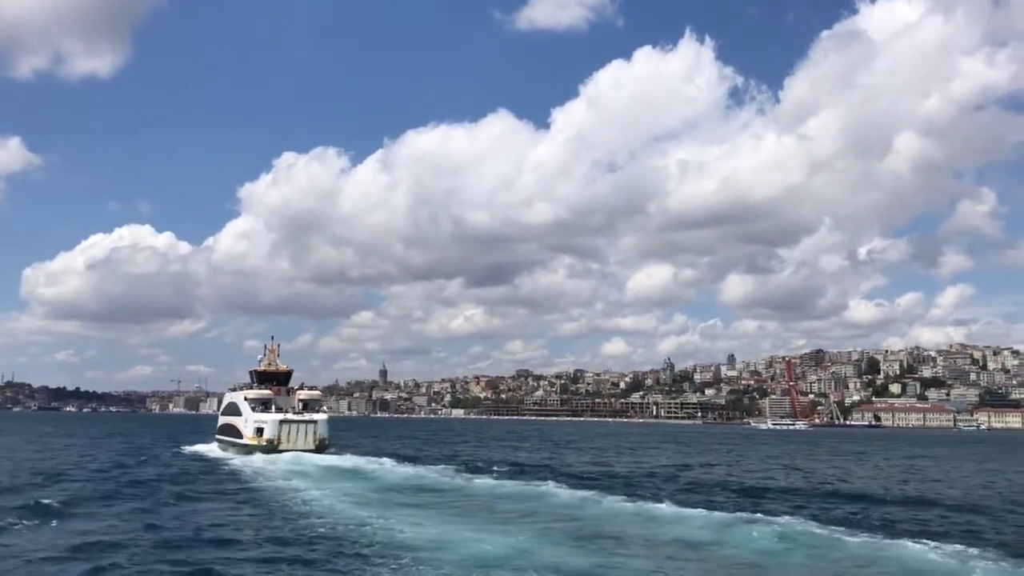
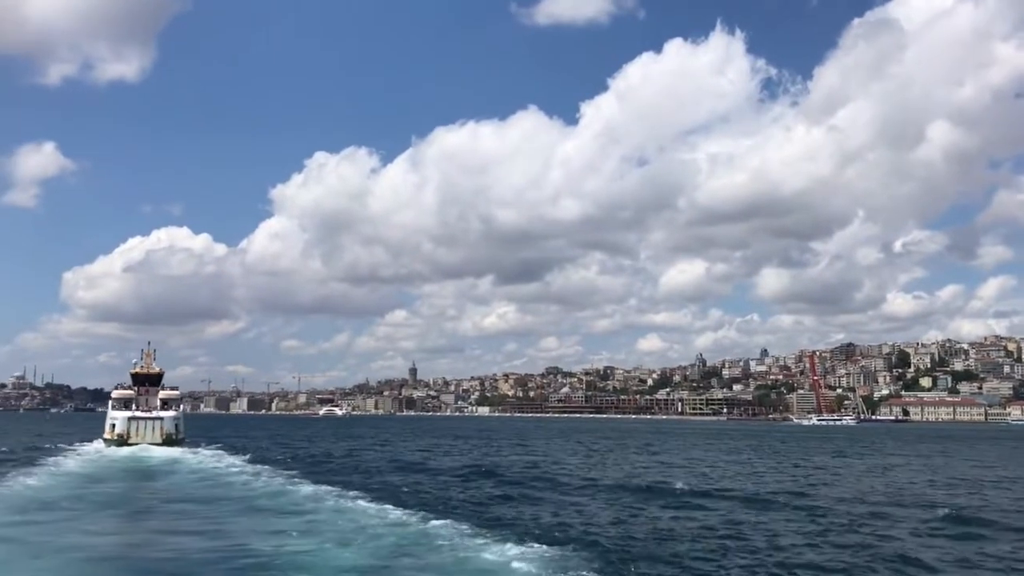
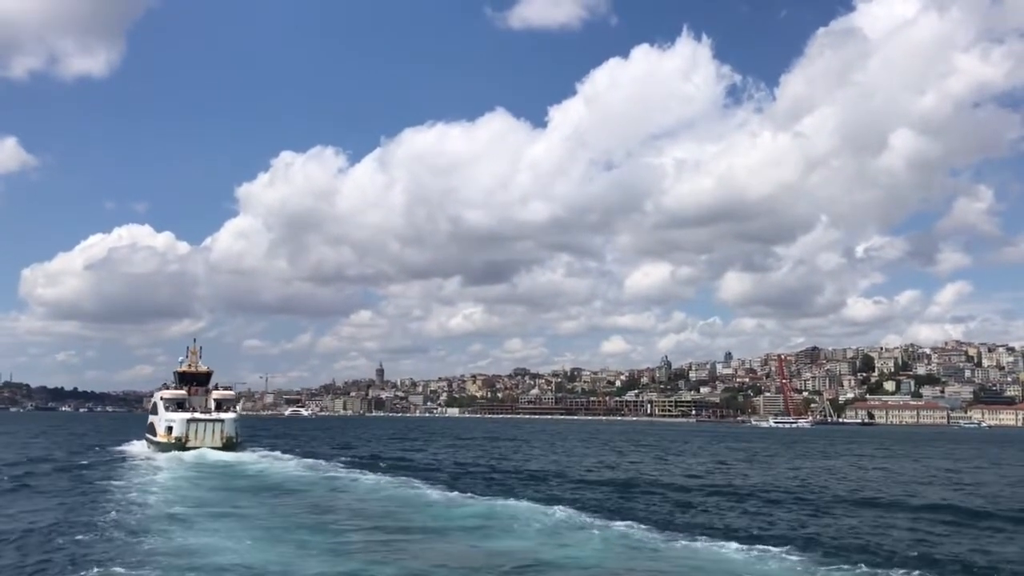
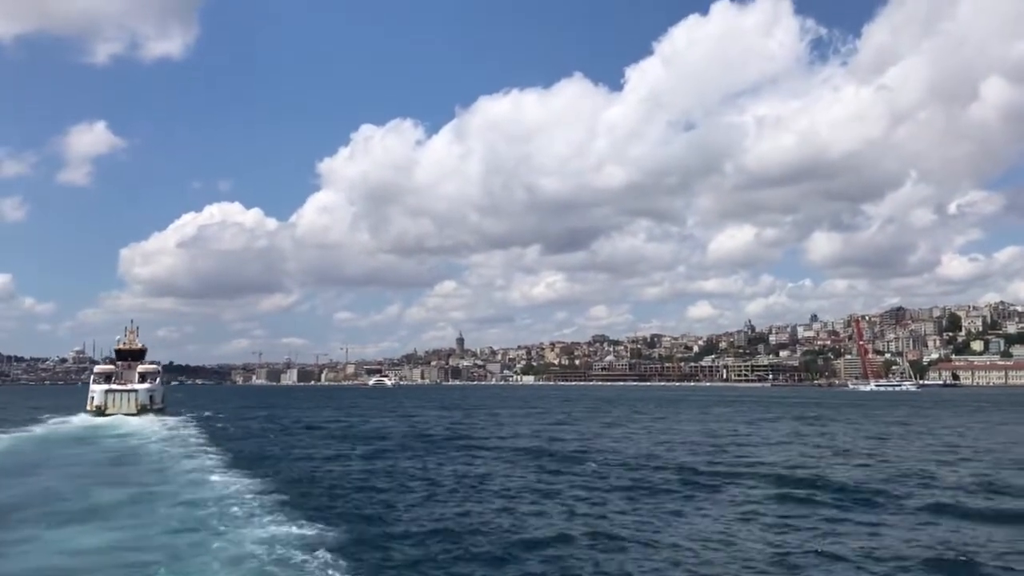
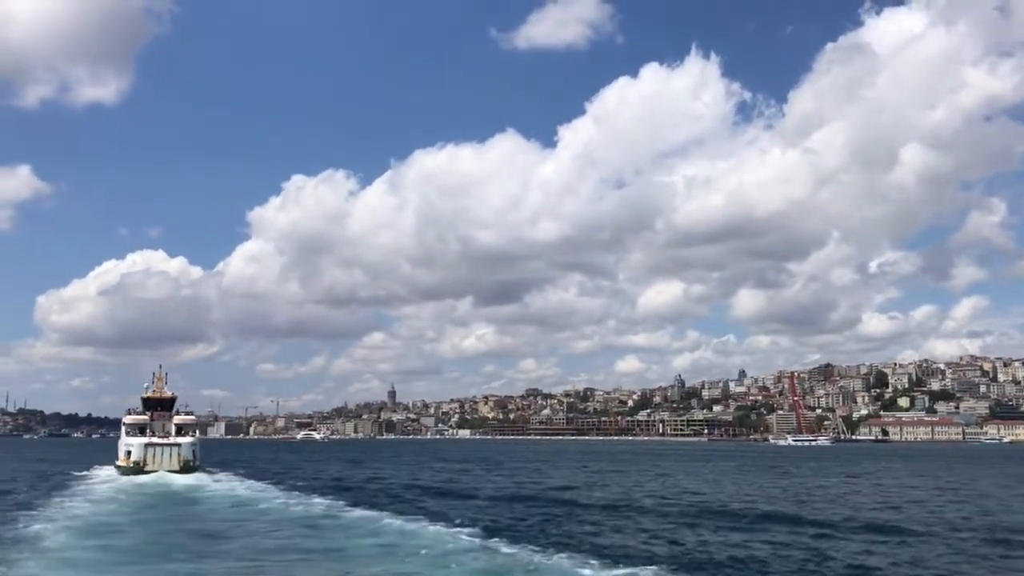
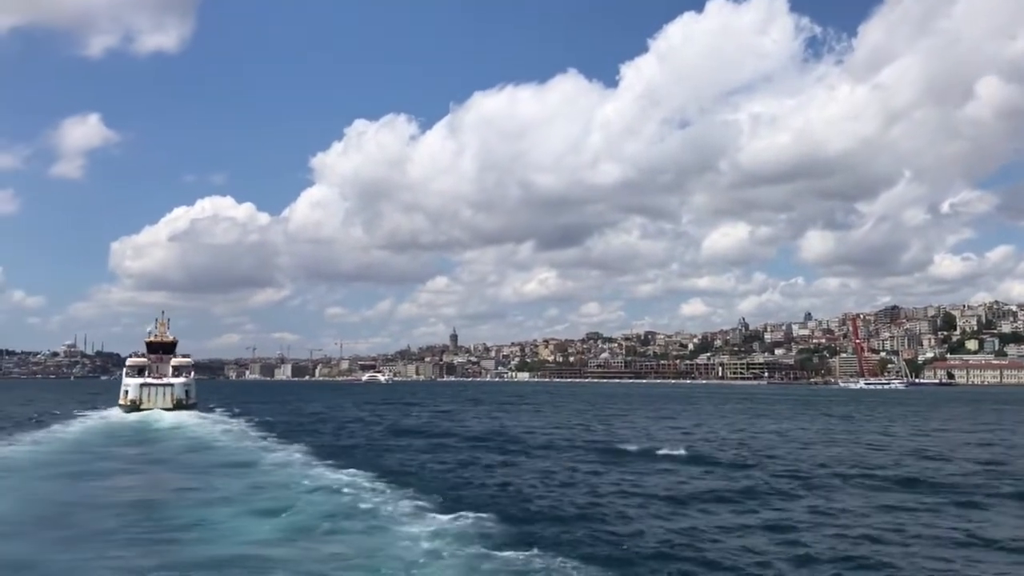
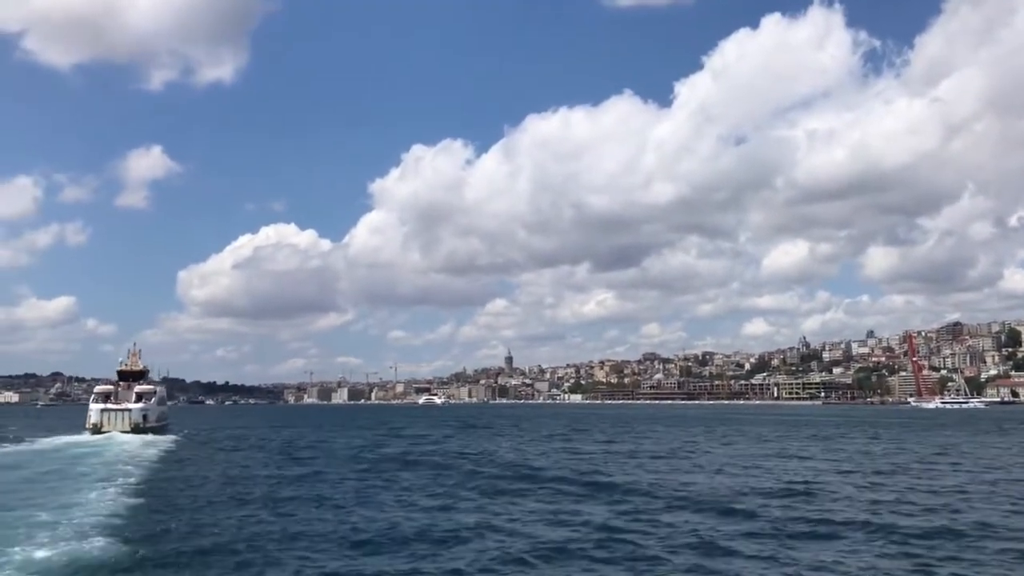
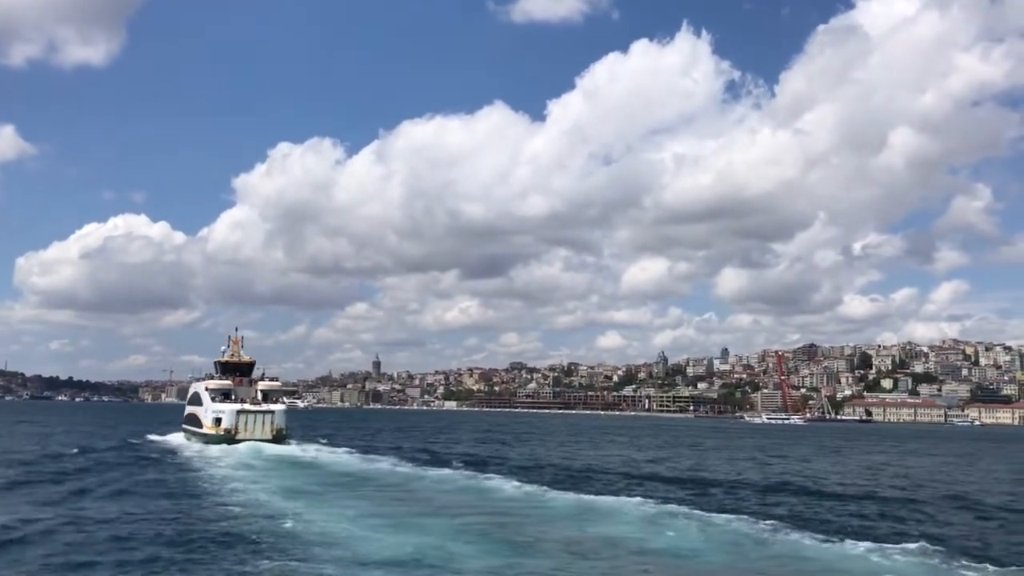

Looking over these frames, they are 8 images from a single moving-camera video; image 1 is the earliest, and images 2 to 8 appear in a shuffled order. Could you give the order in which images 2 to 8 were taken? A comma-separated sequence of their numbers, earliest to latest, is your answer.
8, 3, 5, 2, 6, 4, 7
